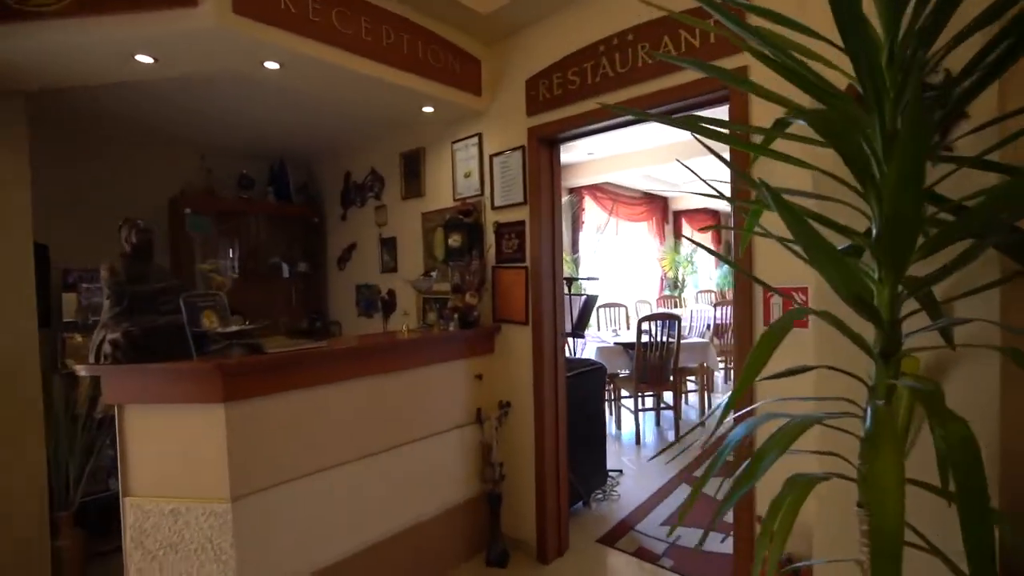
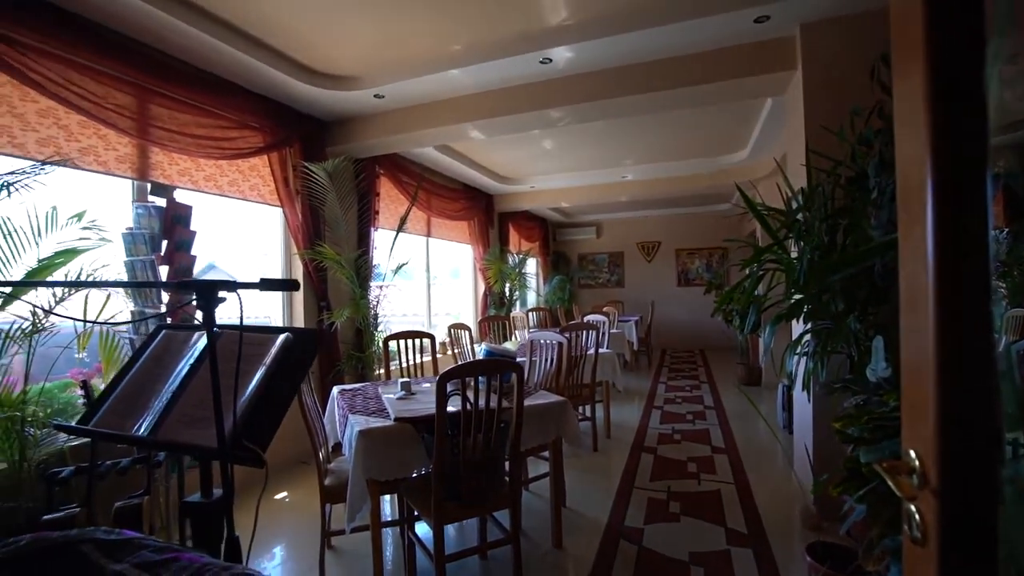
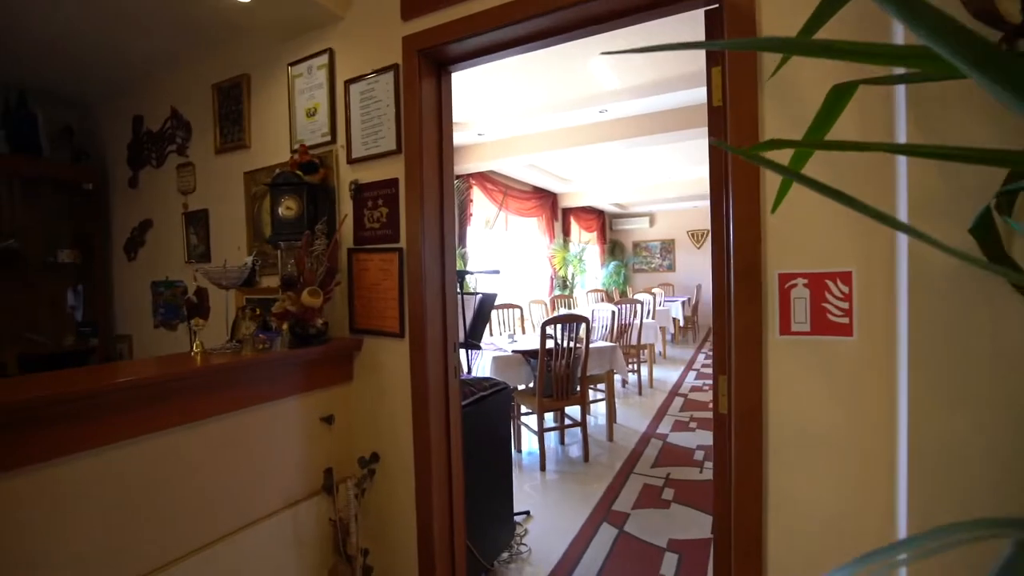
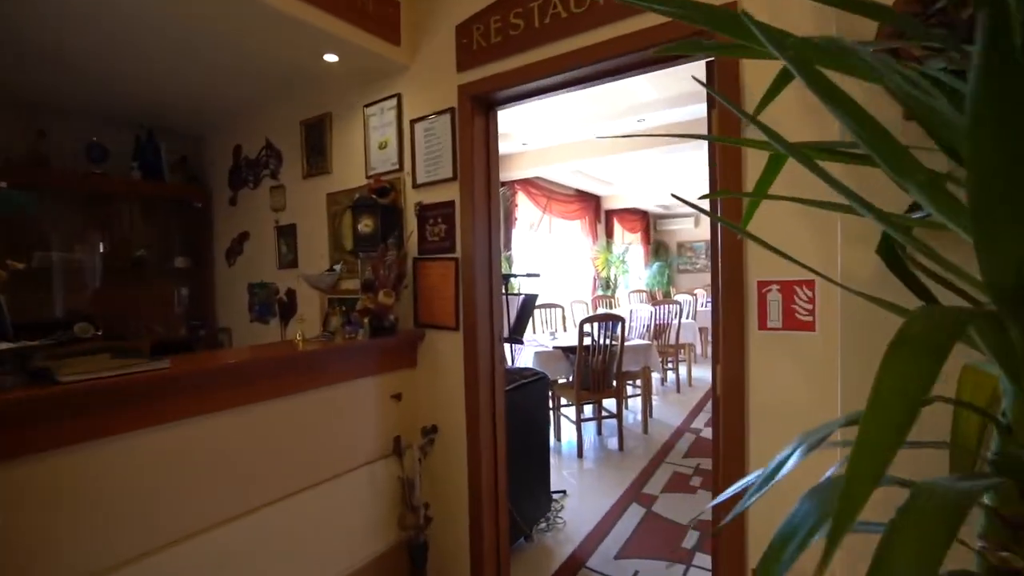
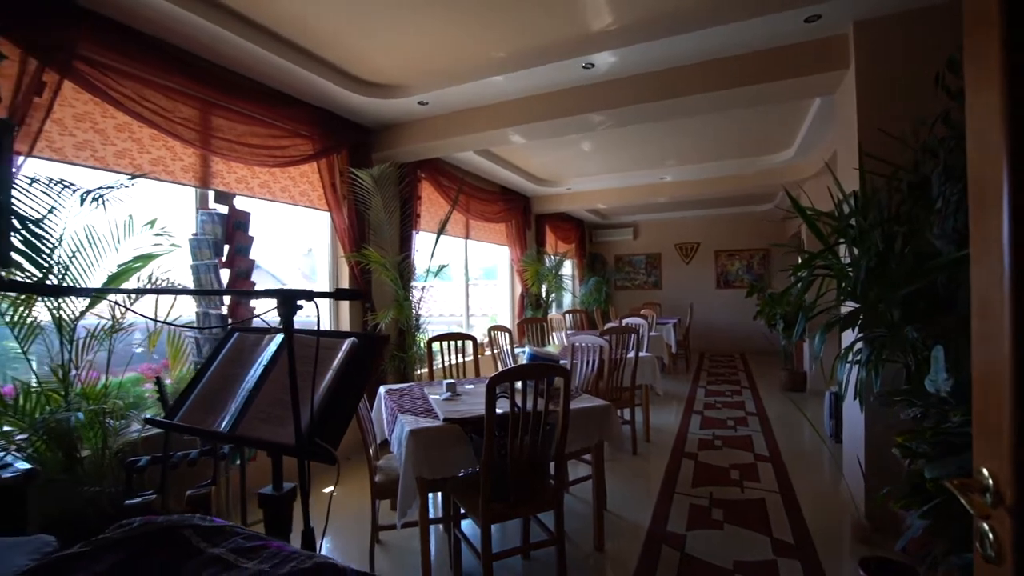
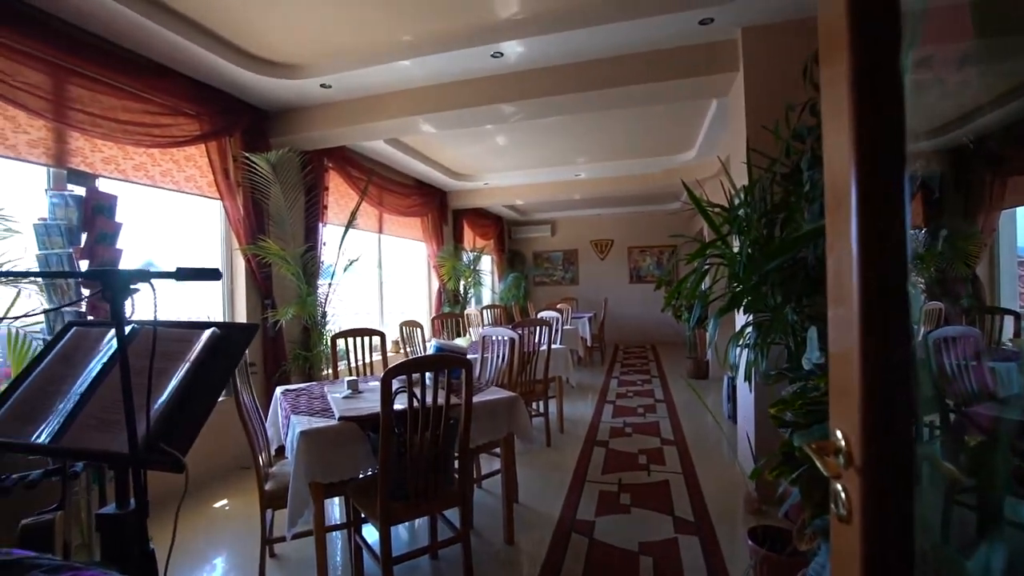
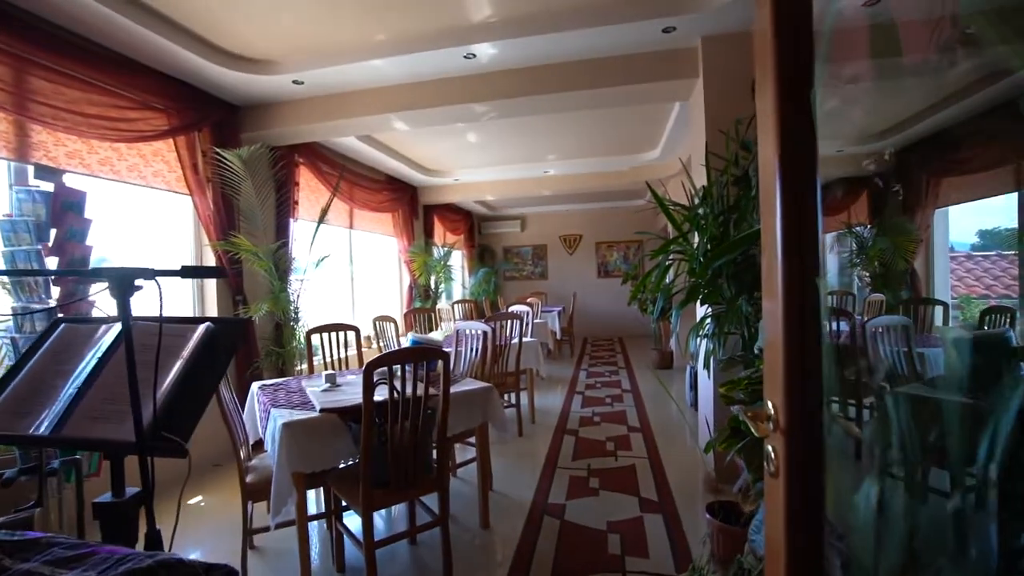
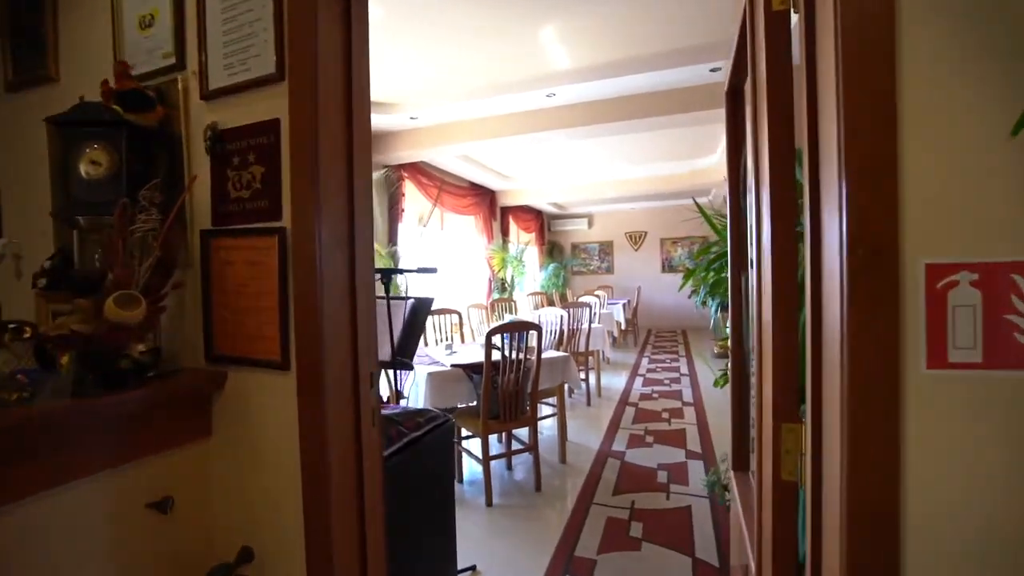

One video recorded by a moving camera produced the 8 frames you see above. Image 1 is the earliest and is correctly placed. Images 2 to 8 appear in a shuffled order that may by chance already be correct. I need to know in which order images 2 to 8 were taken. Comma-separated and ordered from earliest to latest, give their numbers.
4, 3, 8, 7, 6, 2, 5
